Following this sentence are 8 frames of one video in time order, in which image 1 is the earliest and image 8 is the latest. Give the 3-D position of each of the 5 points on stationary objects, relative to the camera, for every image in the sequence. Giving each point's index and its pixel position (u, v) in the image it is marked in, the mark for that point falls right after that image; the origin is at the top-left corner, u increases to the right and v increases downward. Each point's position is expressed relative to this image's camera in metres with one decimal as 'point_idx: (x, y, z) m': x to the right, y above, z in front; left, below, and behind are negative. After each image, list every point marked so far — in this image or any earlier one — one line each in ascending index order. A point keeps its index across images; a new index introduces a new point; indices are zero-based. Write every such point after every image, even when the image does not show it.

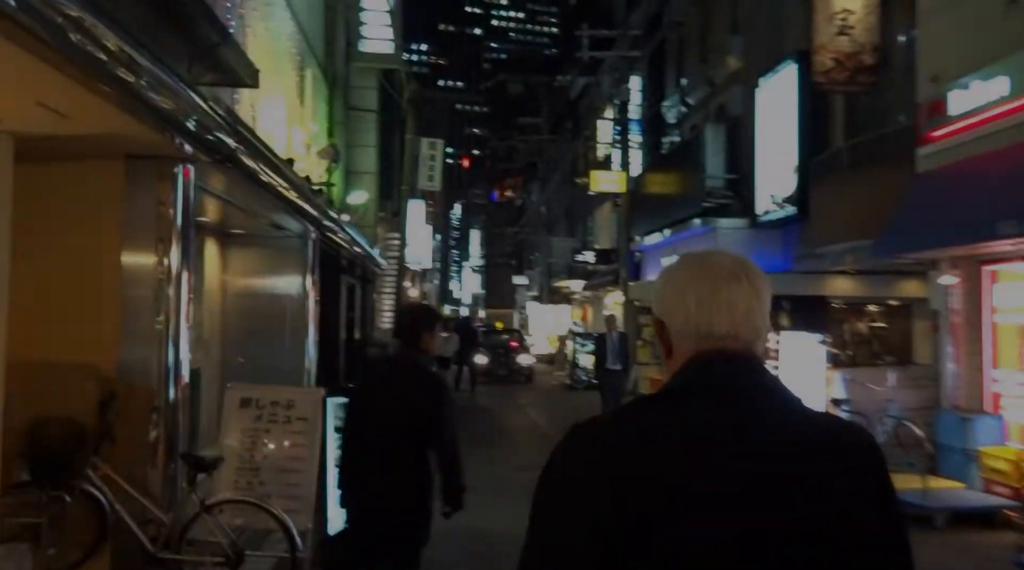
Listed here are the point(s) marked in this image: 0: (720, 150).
0: (+4.2, +2.7, +18.3) m
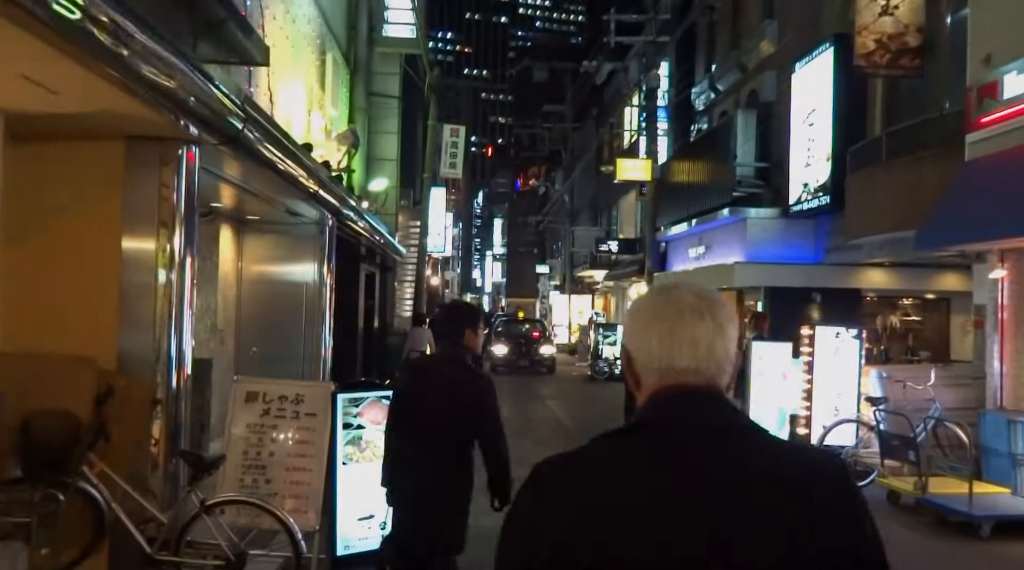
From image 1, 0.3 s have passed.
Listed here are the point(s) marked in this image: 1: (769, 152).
0: (+4.6, +2.9, +17.8) m
1: (+5.0, +2.6, +17.8) m
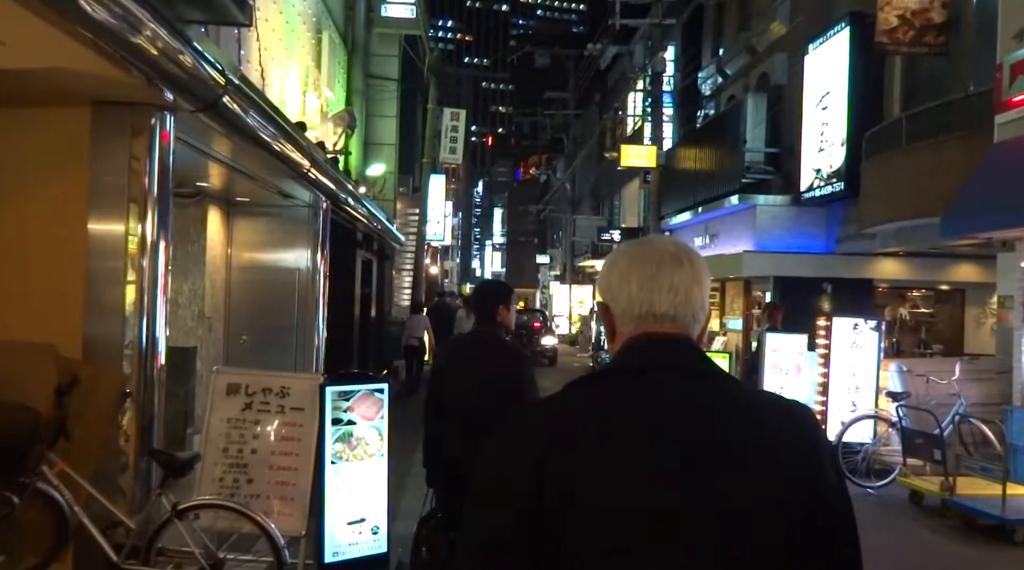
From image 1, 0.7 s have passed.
0: (+4.7, +3.1, +17.2) m
1: (+5.0, +2.8, +17.3) m
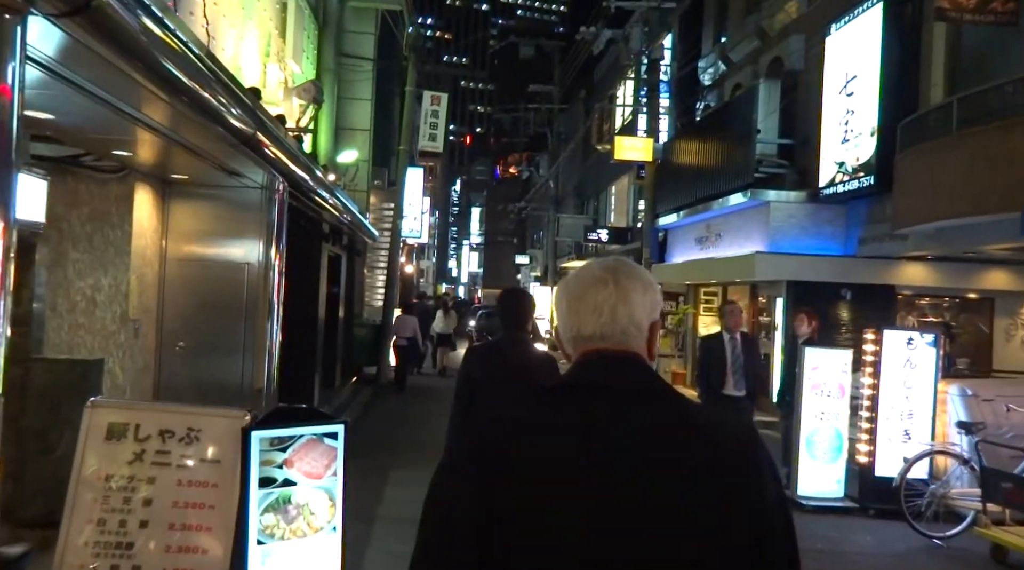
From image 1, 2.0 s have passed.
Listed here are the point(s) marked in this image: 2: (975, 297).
0: (+4.5, +3.0, +15.7) m
1: (+4.8, +2.7, +15.7) m
2: (+7.7, -0.2, +15.2) m
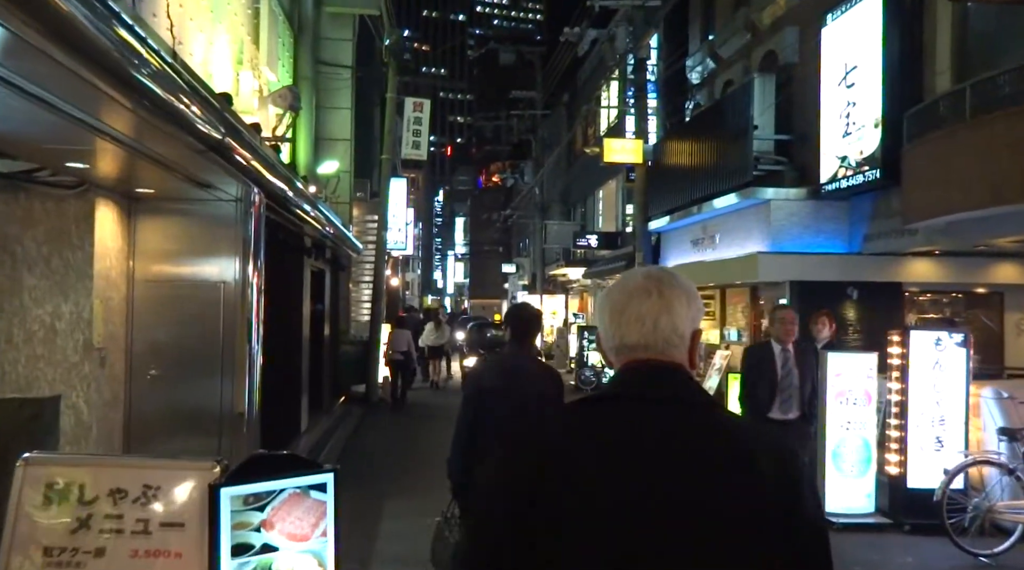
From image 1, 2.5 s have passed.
0: (+4.2, +3.0, +15.1) m
1: (+4.6, +2.7, +15.2) m
2: (+7.6, -0.1, +14.7) m
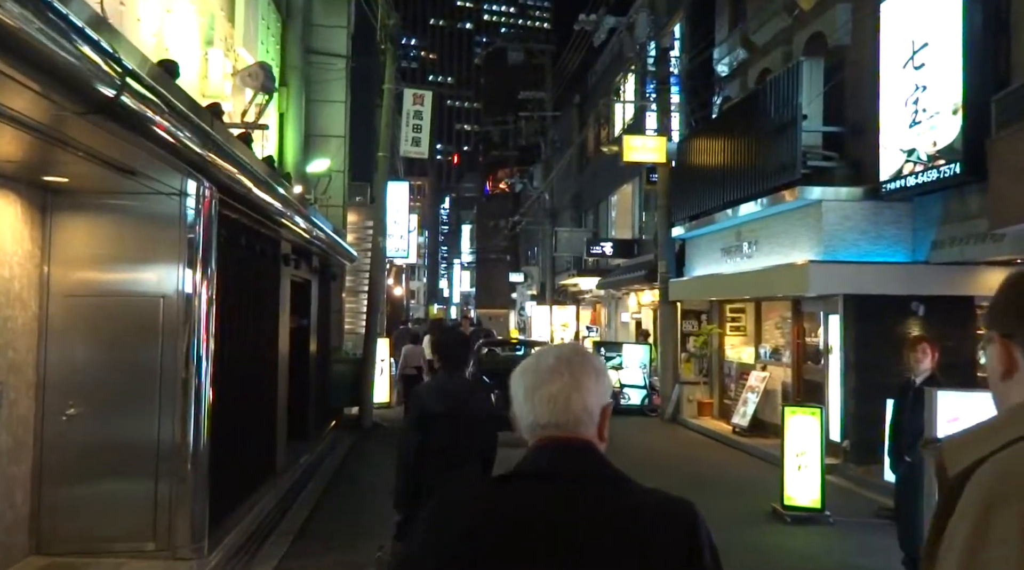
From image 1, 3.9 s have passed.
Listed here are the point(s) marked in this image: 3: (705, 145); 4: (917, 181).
0: (+4.4, +2.8, +13.3) m
1: (+4.7, +2.5, +13.3) m
2: (+7.7, -0.3, +12.8) m
3: (+3.7, +2.7, +17.5) m
4: (+4.9, +1.3, +11.0) m
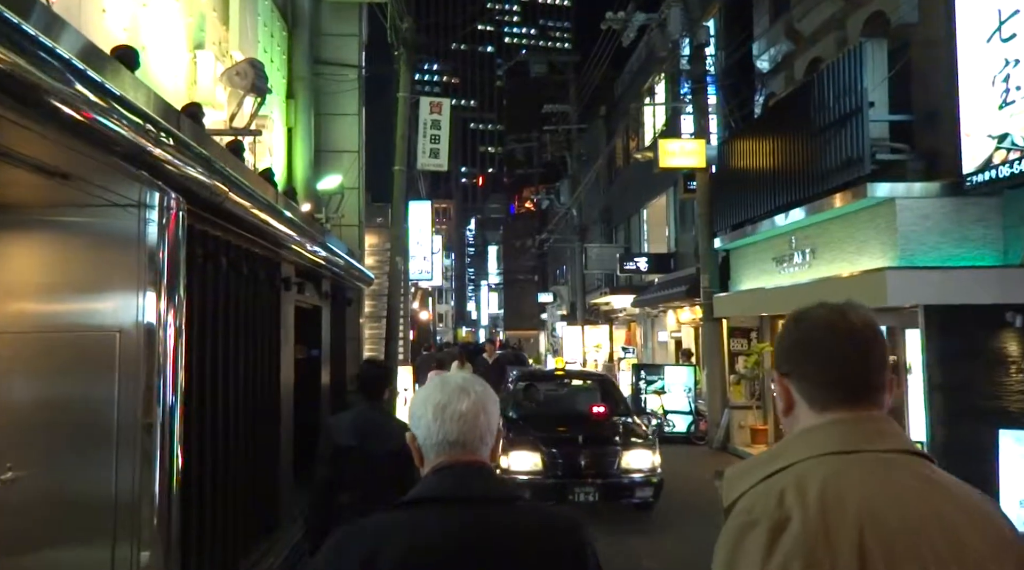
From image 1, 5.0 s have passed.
0: (+4.7, +2.6, +11.8) m
1: (+5.1, +2.3, +11.8) m
2: (+8.1, -0.3, +11.1) m
3: (+4.1, +2.4, +16.0) m
4: (+5.2, +1.2, +9.5) m
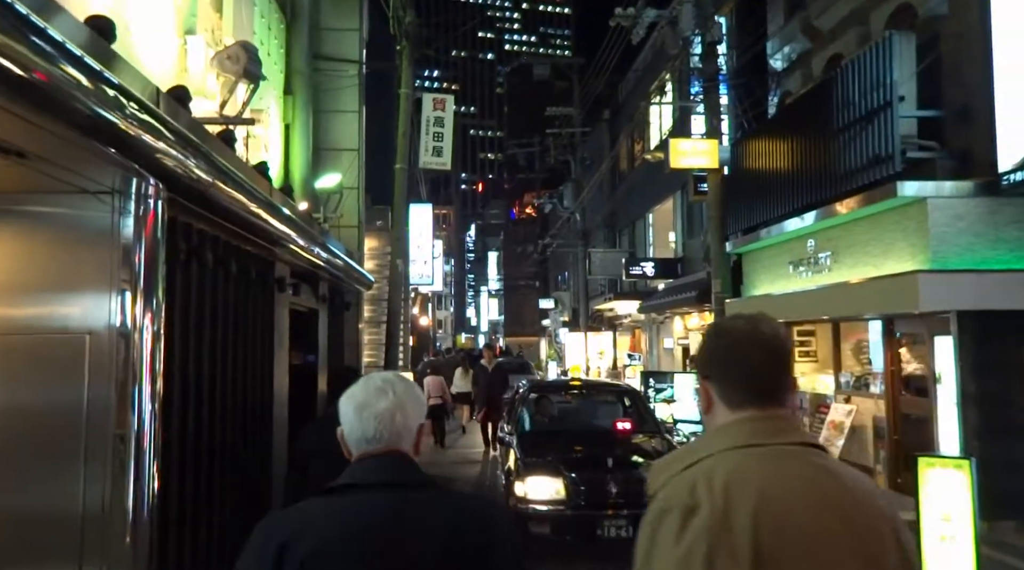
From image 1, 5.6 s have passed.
0: (+4.8, +2.6, +11.2) m
1: (+5.2, +2.3, +11.3) m
2: (+8.2, -0.4, +10.5) m
3: (+4.2, +2.3, +15.4) m
4: (+5.3, +1.2, +8.9) m
